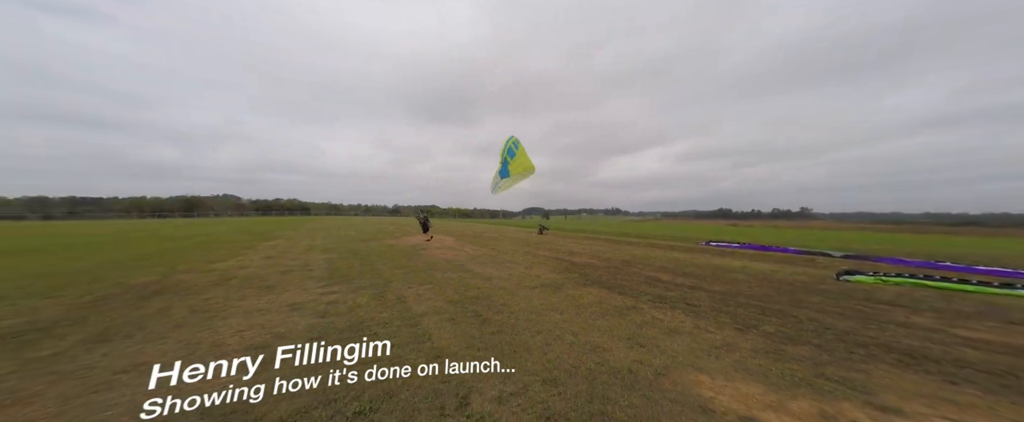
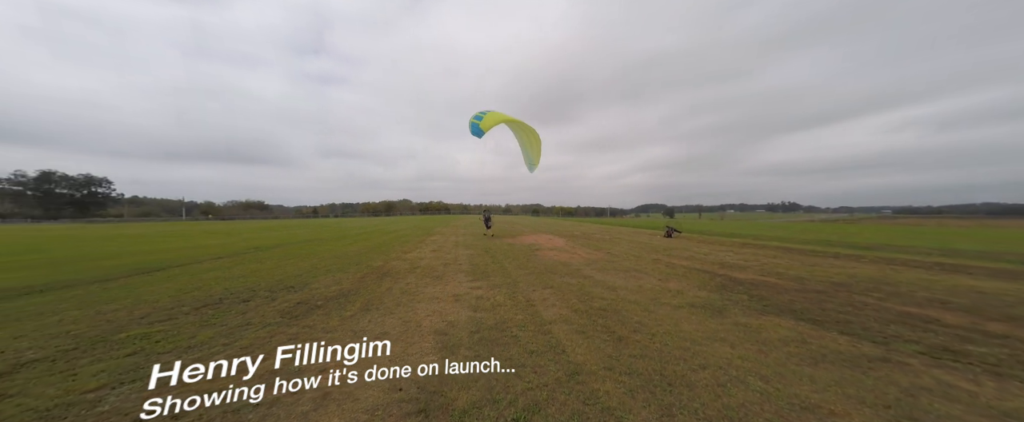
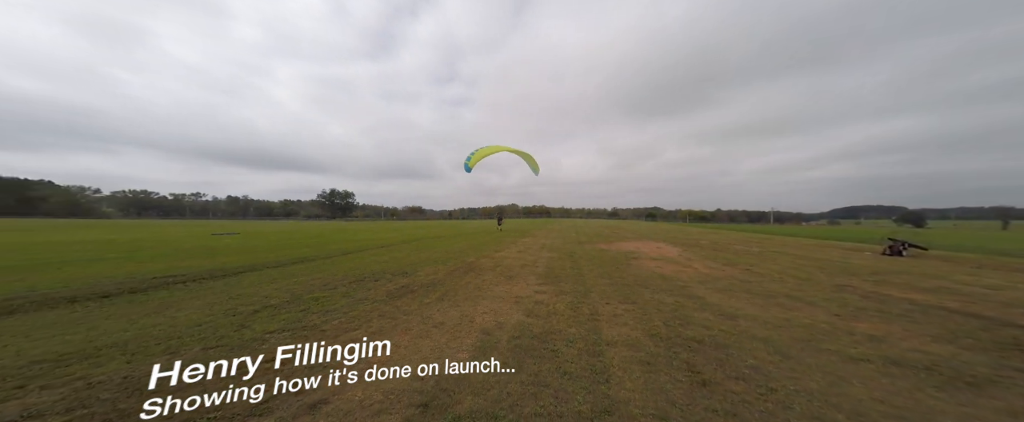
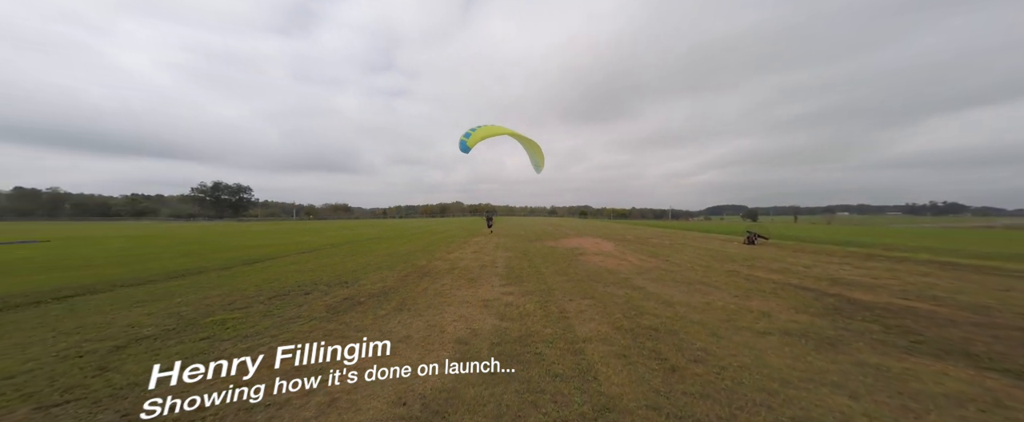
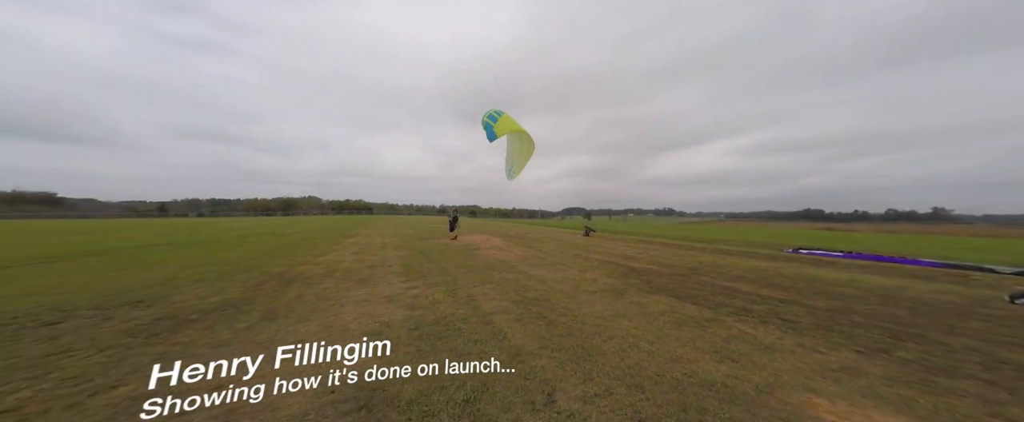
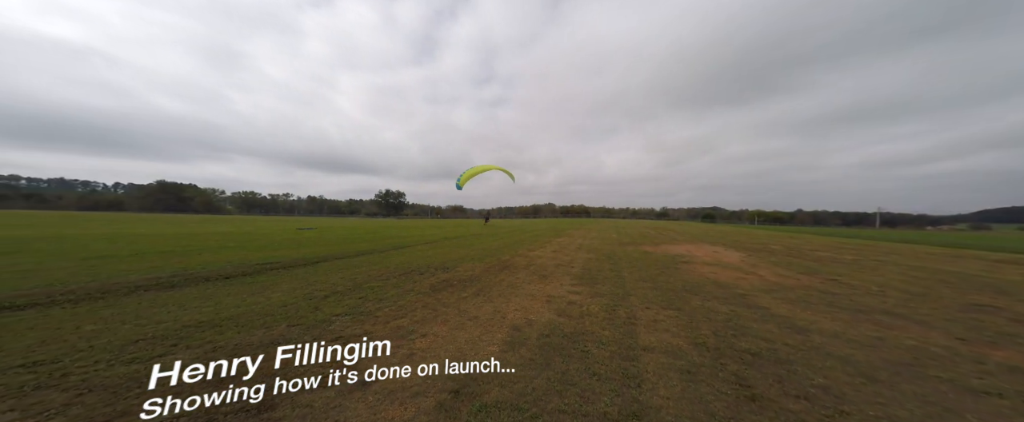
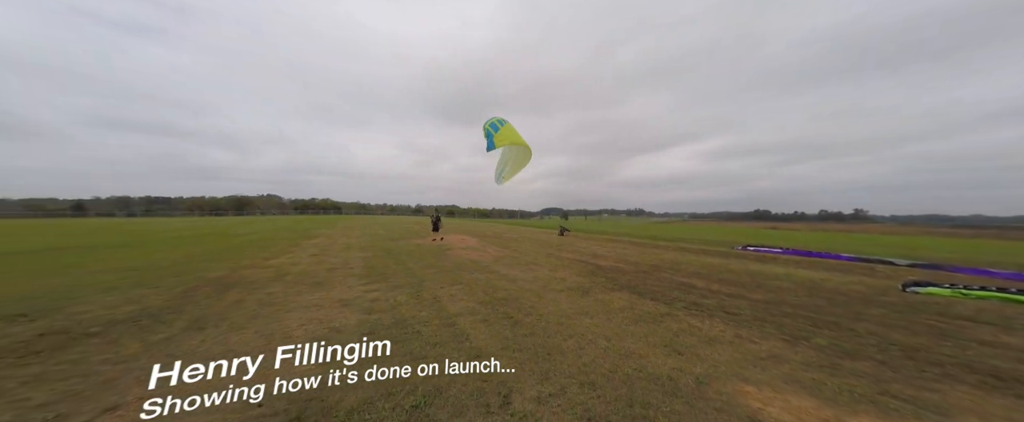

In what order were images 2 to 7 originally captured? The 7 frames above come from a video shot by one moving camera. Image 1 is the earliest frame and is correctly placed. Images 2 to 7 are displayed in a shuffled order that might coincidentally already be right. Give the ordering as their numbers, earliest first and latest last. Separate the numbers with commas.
7, 5, 2, 4, 3, 6
